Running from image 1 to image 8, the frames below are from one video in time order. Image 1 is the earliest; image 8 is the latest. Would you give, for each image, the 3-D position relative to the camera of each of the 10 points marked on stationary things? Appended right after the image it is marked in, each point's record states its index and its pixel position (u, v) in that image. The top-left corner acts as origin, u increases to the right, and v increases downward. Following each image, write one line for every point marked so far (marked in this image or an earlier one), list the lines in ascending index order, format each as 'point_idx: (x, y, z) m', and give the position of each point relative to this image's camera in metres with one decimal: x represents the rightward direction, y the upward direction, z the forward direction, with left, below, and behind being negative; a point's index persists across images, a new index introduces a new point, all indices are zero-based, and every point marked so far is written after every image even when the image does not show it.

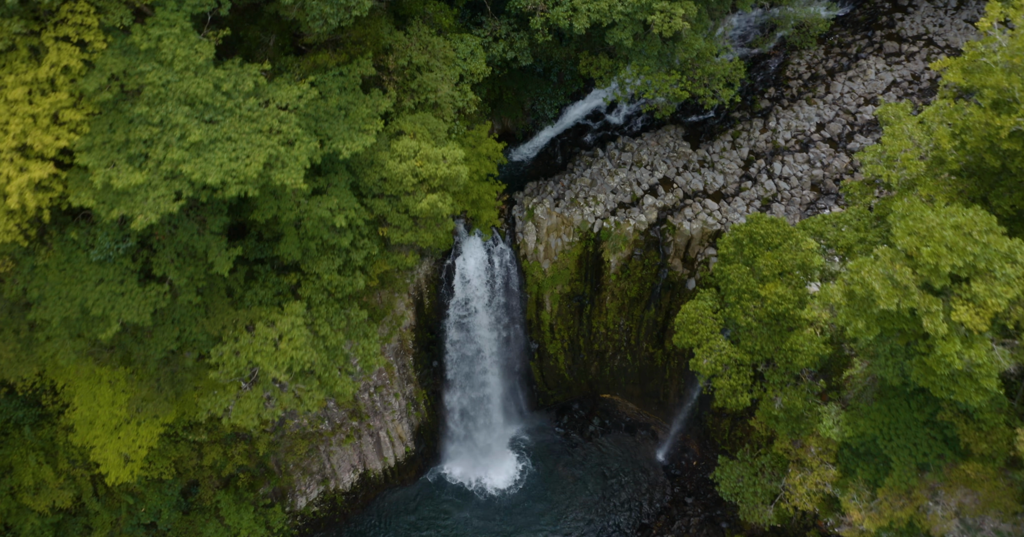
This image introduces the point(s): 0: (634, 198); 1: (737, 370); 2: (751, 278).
0: (+3.4, +2.1, +19.4) m
1: (+4.5, -1.9, +13.7) m
2: (+4.6, -0.2, +13.0) m
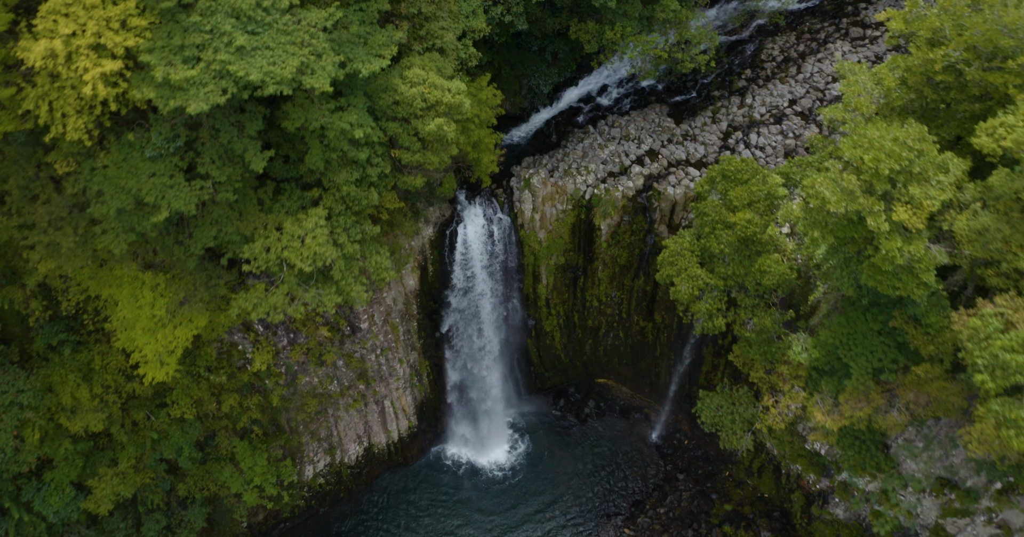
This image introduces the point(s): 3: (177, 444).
0: (+3.4, +3.2, +20.9) m
1: (+4.4, -0.5, +15.0) m
2: (+4.5, +1.2, +14.5) m
3: (-8.7, -4.5, +17.8) m
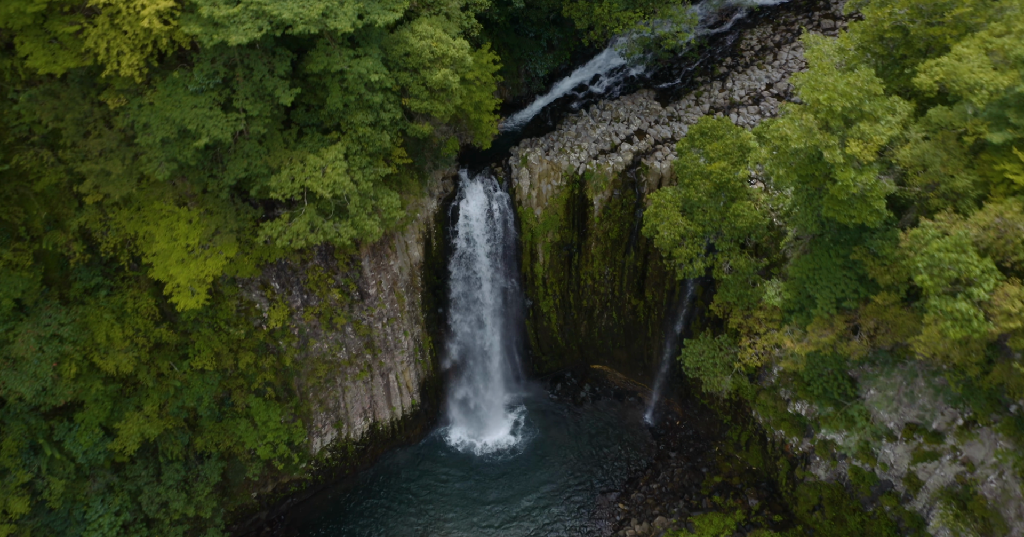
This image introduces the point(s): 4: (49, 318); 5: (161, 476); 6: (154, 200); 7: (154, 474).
0: (+3.3, +4.1, +22.5) m
1: (+4.3, +0.7, +16.4) m
2: (+4.4, +2.5, +16.0) m
3: (-8.7, -3.4, +19.1) m
4: (-10.6, -1.1, +15.6) m
5: (-10.0, -6.0, +19.6) m
6: (-7.5, +1.6, +15.1) m
7: (-10.1, -5.9, +19.4) m
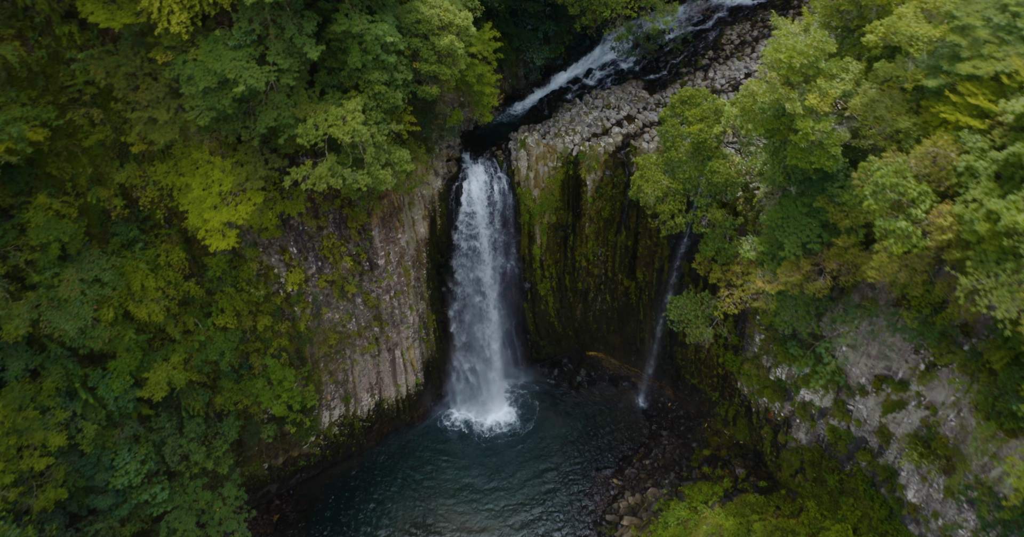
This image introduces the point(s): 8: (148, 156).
0: (+3.3, +5.0, +24.3) m
1: (+4.3, +1.8, +18.1) m
2: (+4.4, +3.6, +17.7) m
3: (-8.8, -2.4, +20.5) m
4: (-10.6, +0.1, +17.2) m
5: (-10.1, -4.9, +20.9) m
6: (-7.6, +2.8, +16.8) m
7: (-10.2, -4.9, +20.8) m
8: (-9.2, +2.8, +17.3) m
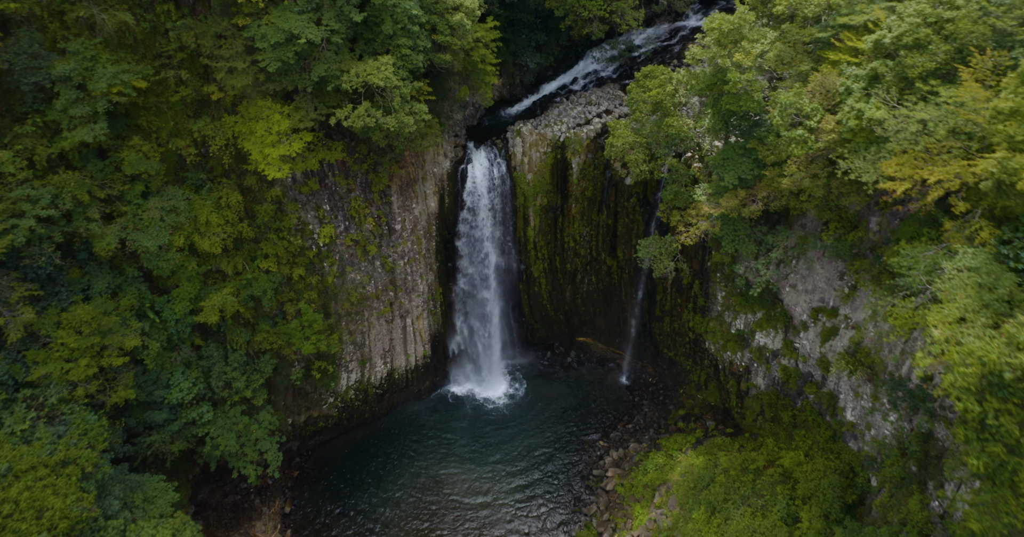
0: (+3.1, +6.3, +28.9) m
1: (+4.2, +3.8, +22.3) m
2: (+4.3, +5.6, +22.1) m
3: (-8.9, -0.7, +24.3) m
4: (-10.7, +2.1, +21.3) m
5: (-10.2, -3.3, +24.4) m
6: (-7.7, +4.9, +21.1) m
7: (-10.3, -3.2, +24.3) m
8: (-9.3, +4.9, +21.6) m
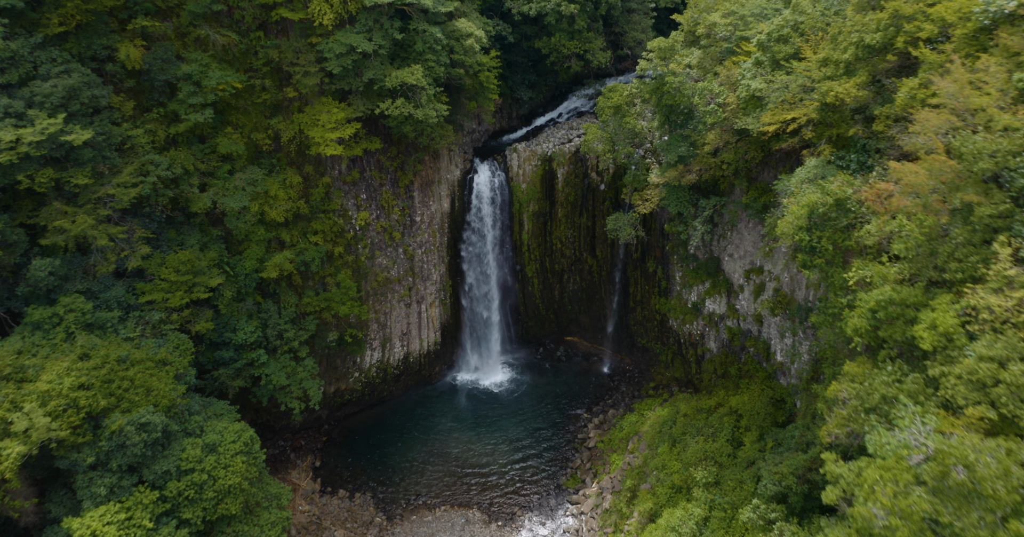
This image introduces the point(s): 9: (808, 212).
0: (+3.0, +6.8, +36.1) m
1: (+4.0, +5.2, +29.3) m
2: (+4.1, +7.1, +29.3) m
3: (-9.0, +0.5, +30.6) m
4: (-10.9, +3.7, +28.0) m
5: (-10.3, -2.0, +30.3) m
6: (-7.8, +6.5, +28.2) m
7: (-10.4, -2.0, +30.2) m
8: (-9.4, +6.4, +28.7) m
9: (+7.6, +1.4, +17.6) m
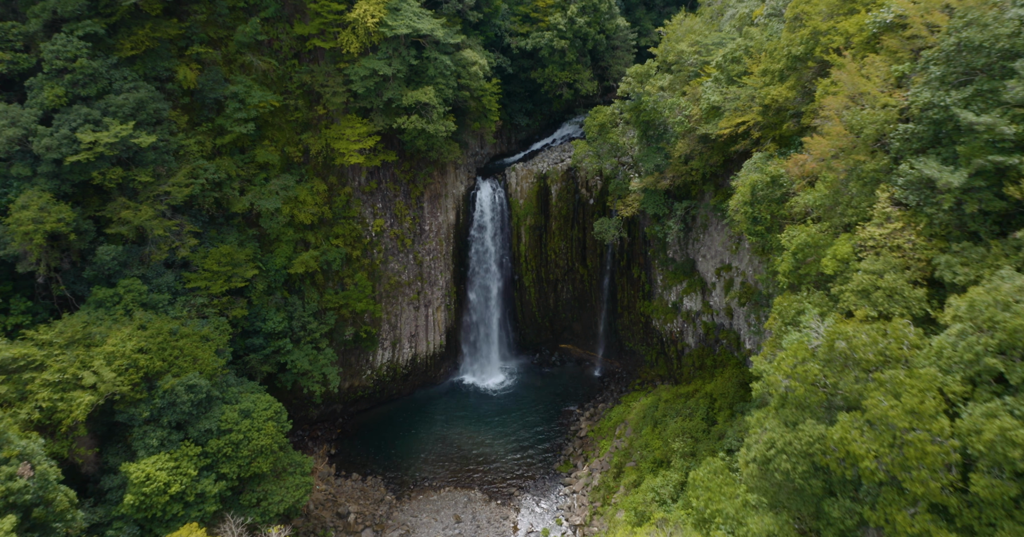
0: (+2.9, +6.4, +40.4) m
1: (+4.0, +5.4, +33.5) m
2: (+4.1, +7.2, +33.7) m
3: (-9.1, +0.6, +34.5) m
4: (-10.9, +4.0, +32.1) m
5: (-10.4, -2.0, +34.0) m
6: (-7.9, +6.7, +32.6) m
7: (-10.5, -1.9, +33.9) m
8: (-9.5, +6.6, +33.0) m
9: (+7.5, +2.5, +21.6) m
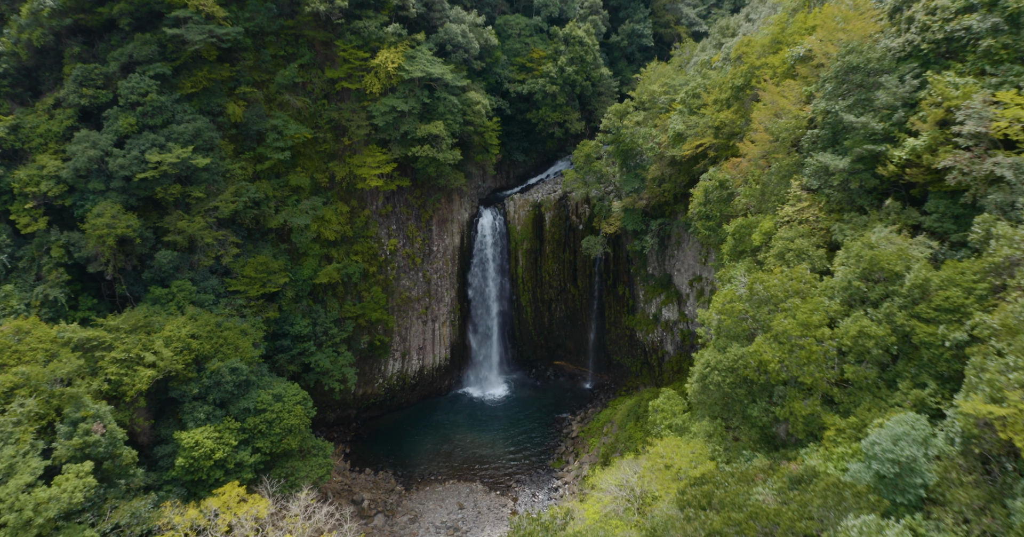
0: (+2.8, +5.1, +45.5) m
1: (+3.9, +4.7, +38.6) m
2: (+4.0, +6.5, +38.9) m
3: (-9.2, -0.1, +39.1) m
4: (-11.0, +3.4, +37.0) m
5: (-10.5, -2.6, +38.4) m
6: (-8.0, +6.1, +37.7) m
7: (-10.6, -2.5, +38.3) m
8: (-9.6, +6.0, +38.2) m
9: (+7.4, +2.9, +26.4) m
